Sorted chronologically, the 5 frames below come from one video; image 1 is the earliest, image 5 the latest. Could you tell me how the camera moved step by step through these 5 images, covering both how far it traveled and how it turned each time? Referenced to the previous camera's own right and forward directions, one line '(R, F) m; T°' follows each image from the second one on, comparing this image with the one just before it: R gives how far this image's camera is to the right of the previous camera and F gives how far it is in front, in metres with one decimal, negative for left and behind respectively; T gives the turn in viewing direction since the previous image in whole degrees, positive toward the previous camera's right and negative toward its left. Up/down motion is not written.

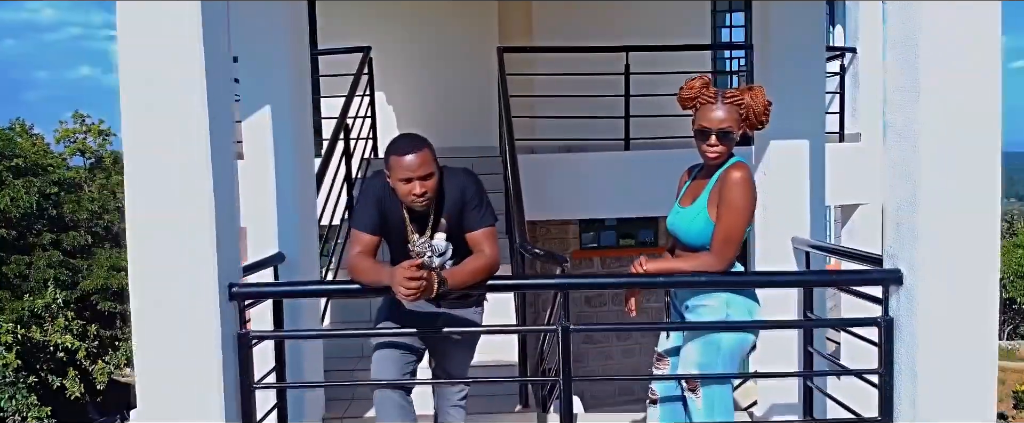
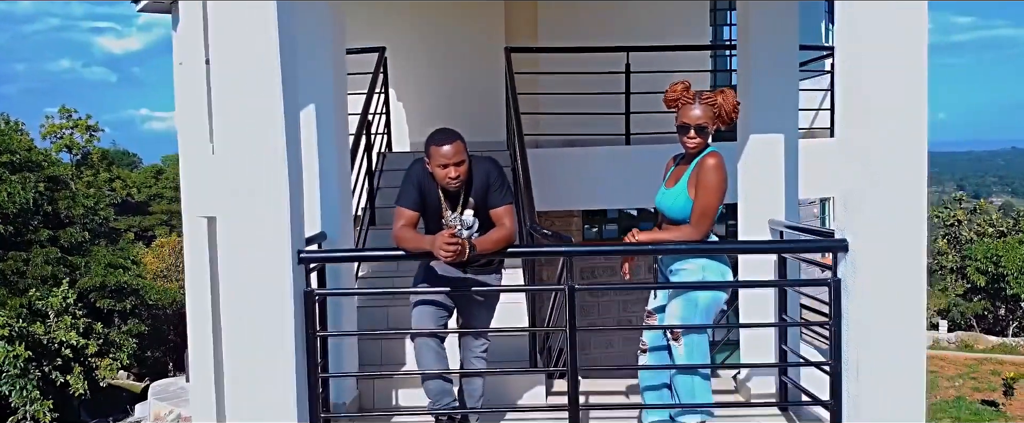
(0.0, -0.5) m; 0°
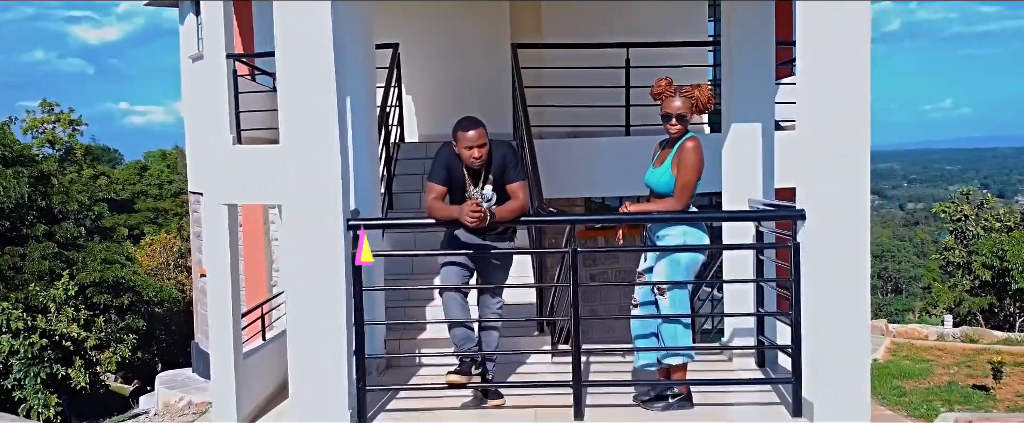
(0.0, -0.5) m; 0°
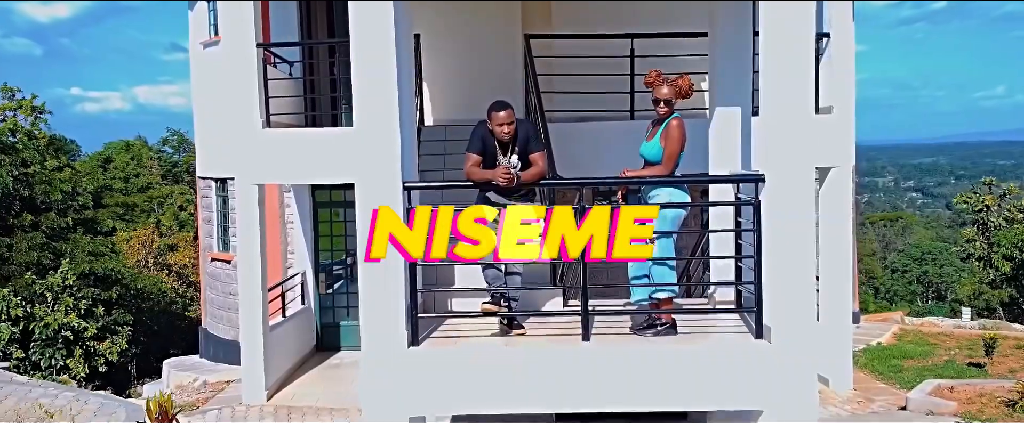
(-0.1, -0.8) m; -1°
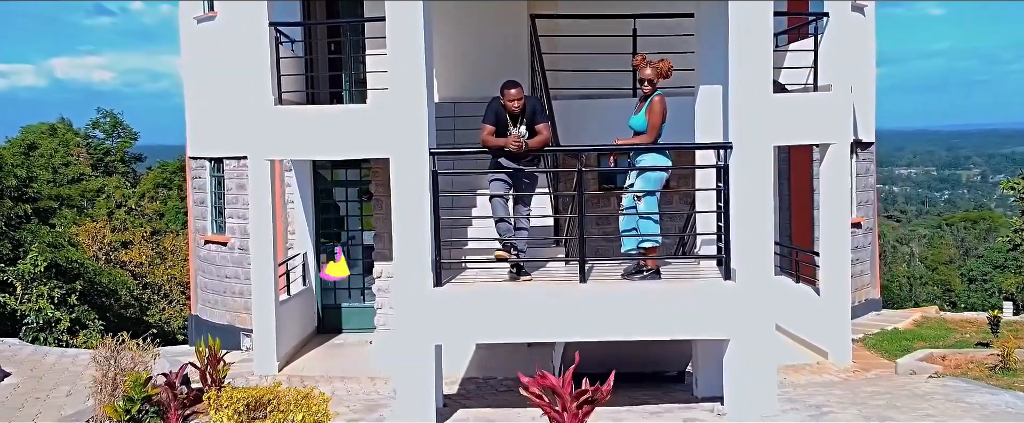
(0.0, -0.7) m; 0°
